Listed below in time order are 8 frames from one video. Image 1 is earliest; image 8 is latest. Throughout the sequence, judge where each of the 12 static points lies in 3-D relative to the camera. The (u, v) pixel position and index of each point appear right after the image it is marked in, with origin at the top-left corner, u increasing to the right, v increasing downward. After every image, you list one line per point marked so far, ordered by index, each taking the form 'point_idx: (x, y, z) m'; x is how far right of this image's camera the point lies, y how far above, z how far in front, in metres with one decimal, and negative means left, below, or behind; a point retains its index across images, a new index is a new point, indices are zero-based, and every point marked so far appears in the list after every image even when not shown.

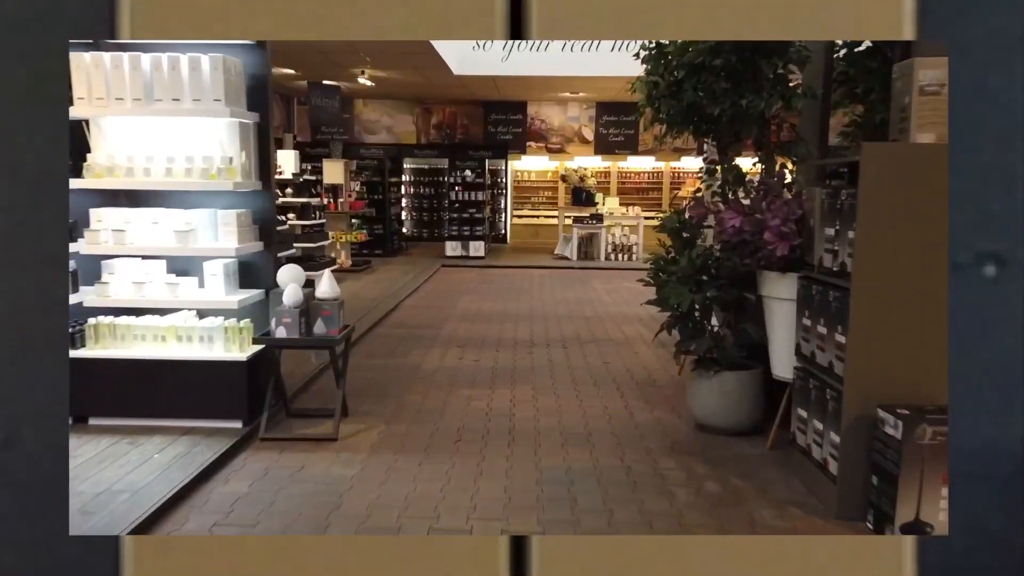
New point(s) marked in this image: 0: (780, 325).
0: (+1.8, -0.3, +4.5) m
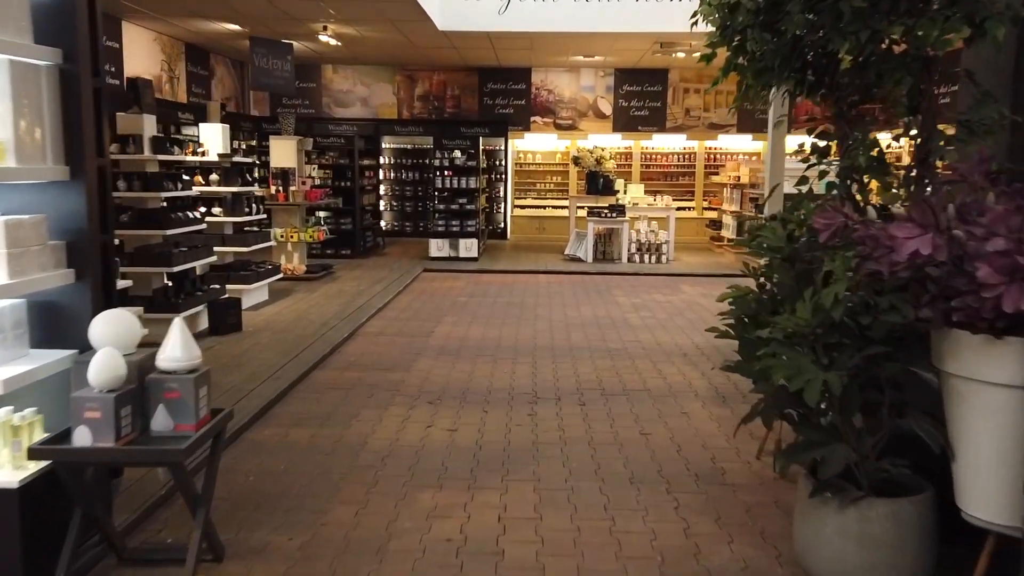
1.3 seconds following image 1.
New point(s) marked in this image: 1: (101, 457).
0: (+1.7, -0.5, +2.5) m
1: (-1.6, -0.6, +2.7) m
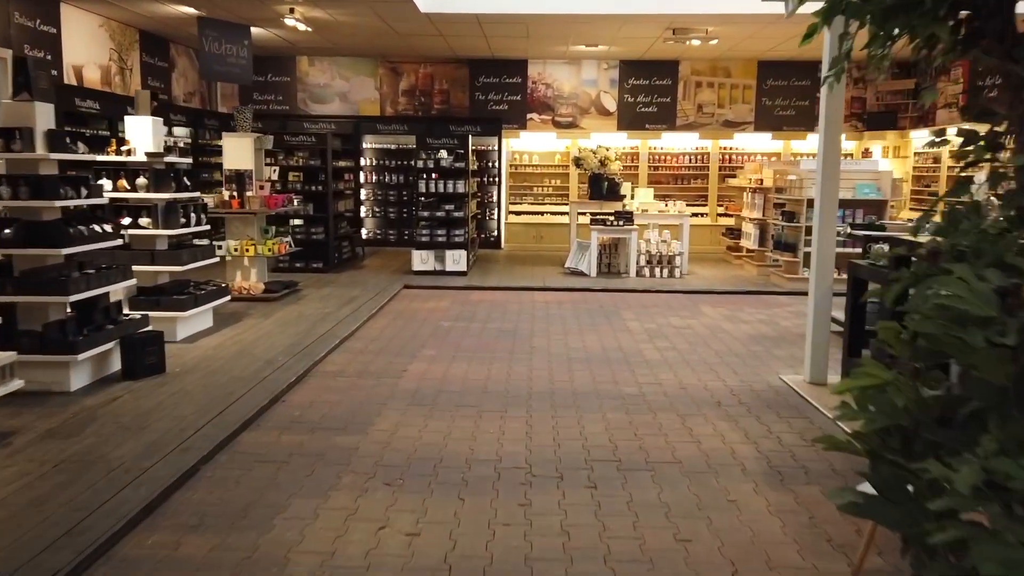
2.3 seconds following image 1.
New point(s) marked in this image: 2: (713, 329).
0: (+1.7, -0.8, +1.1) m
1: (-1.7, -0.9, +1.3) m
2: (+2.3, -0.5, +7.7) m
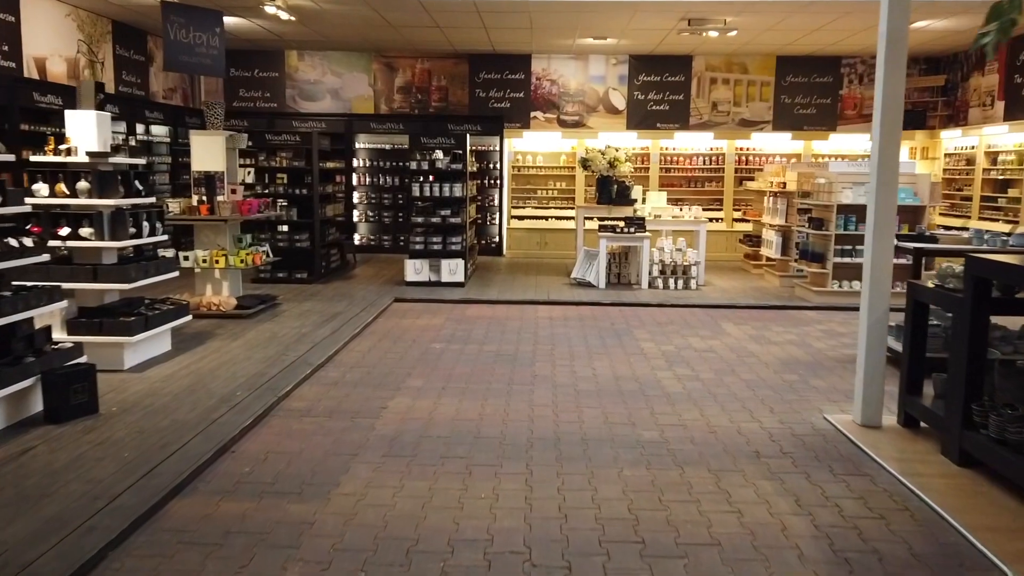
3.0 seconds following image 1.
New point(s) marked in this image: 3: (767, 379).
0: (+1.6, -0.9, +0.2) m
1: (-1.7, -1.1, +0.4) m
2: (+2.3, -0.6, +6.9) m
3: (+2.2, -0.8, +5.8) m
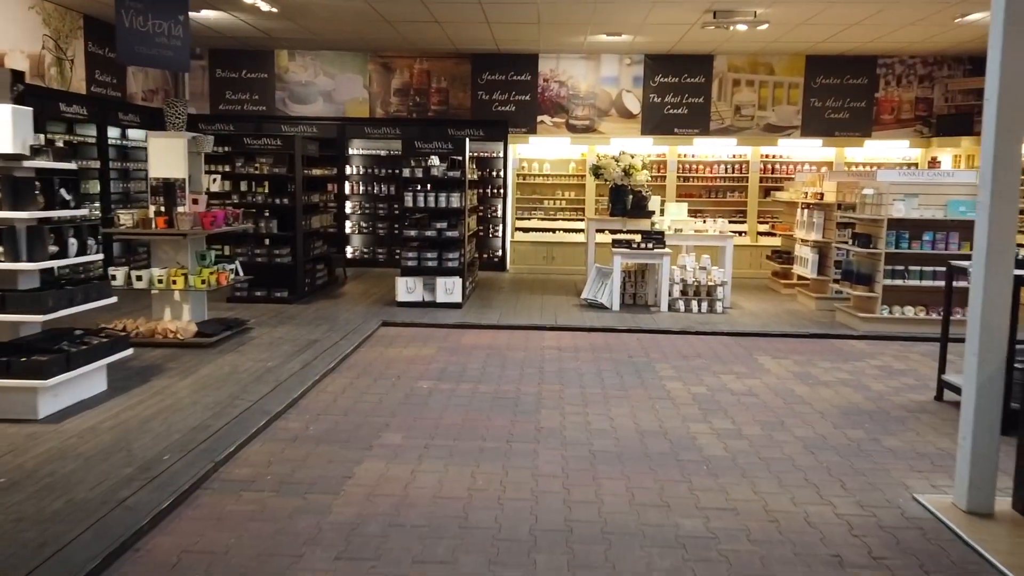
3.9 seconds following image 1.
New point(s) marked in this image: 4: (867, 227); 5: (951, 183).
0: (+1.6, -1.1, -0.9) m
1: (-1.8, -1.2, -0.7) m
2: (+2.3, -0.9, +5.8) m
3: (+2.2, -1.1, +4.7) m
4: (+4.3, +0.7, +8.0) m
5: (+5.0, +1.2, +7.6) m
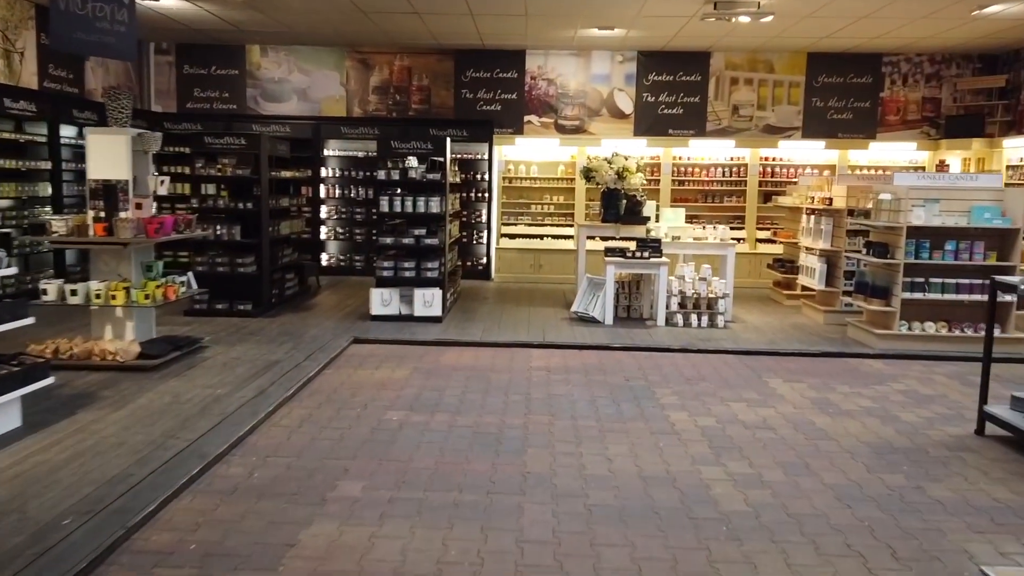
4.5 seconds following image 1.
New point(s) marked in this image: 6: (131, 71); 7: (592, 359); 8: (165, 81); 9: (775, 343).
0: (+1.5, -1.2, -1.6) m
1: (-1.8, -1.3, -1.4) m
2: (+2.2, -1.0, +5.1) m
3: (+2.1, -1.2, +4.0) m
4: (+4.1, +0.6, +7.4) m
5: (+4.8, +1.1, +7.0) m
6: (-6.5, +3.7, +11.3) m
7: (+0.8, -0.7, +7.0) m
8: (-6.1, +3.7, +11.8) m
9: (+3.0, -0.6, +7.5) m
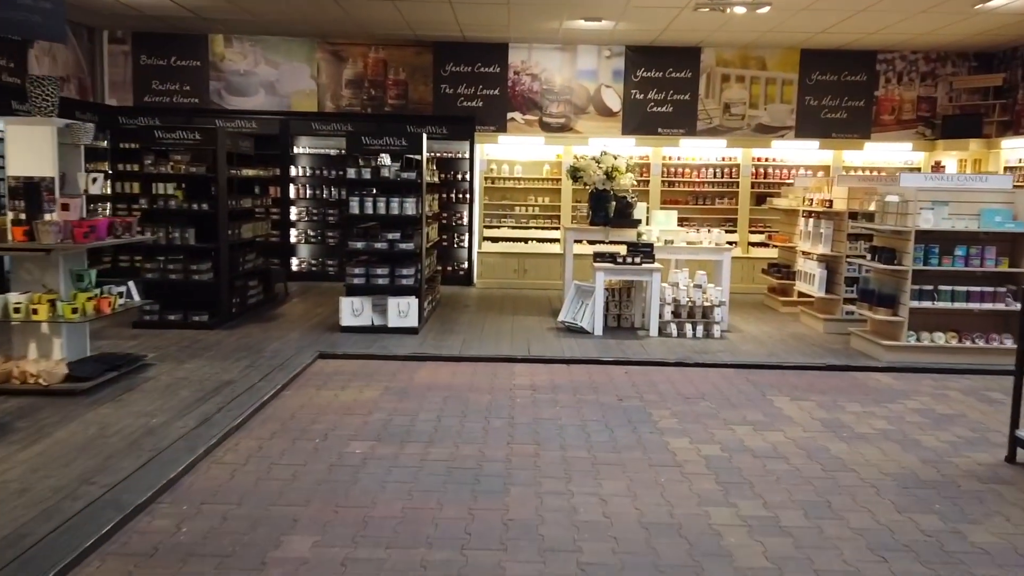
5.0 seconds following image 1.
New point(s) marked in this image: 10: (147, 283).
0: (+1.6, -1.3, -2.1) m
1: (-1.8, -1.4, -2.0) m
2: (+2.1, -1.1, +4.6) m
3: (+2.0, -1.3, +3.5) m
4: (+3.9, +0.5, +6.9) m
5: (+4.6, +1.0, +6.5) m
6: (-6.7, +3.6, +10.6) m
7: (+0.7, -0.8, +6.5) m
8: (-6.4, +3.6, +11.1) m
9: (+2.8, -0.7, +7.0) m
10: (-4.6, +0.1, +8.6) m
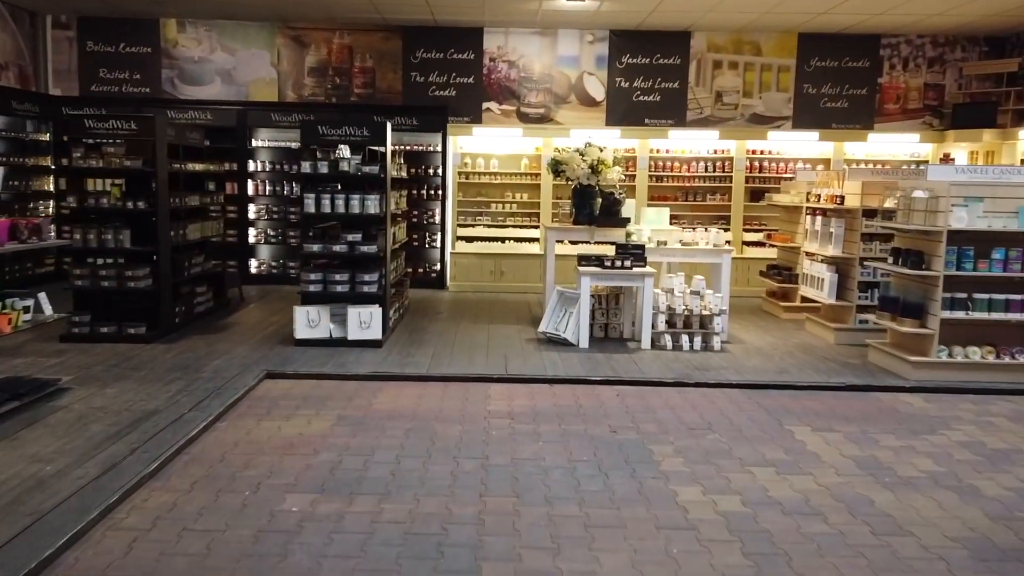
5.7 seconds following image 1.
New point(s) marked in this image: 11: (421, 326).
0: (+1.6, -1.4, -3.0) m
1: (-1.7, -1.6, -3.0) m
2: (+1.9, -1.2, +3.7) m
3: (+1.9, -1.4, +2.7) m
4: (+3.7, +0.4, +6.1) m
5: (+4.4, +0.9, +5.8) m
6: (-7.1, +3.5, +9.5) m
7: (+0.5, -0.9, +5.6) m
8: (-6.8, +3.4, +10.0) m
9: (+2.5, -0.8, +6.2) m
10: (-4.9, 0.0, +7.5) m
11: (-1.1, -0.5, +8.2) m
